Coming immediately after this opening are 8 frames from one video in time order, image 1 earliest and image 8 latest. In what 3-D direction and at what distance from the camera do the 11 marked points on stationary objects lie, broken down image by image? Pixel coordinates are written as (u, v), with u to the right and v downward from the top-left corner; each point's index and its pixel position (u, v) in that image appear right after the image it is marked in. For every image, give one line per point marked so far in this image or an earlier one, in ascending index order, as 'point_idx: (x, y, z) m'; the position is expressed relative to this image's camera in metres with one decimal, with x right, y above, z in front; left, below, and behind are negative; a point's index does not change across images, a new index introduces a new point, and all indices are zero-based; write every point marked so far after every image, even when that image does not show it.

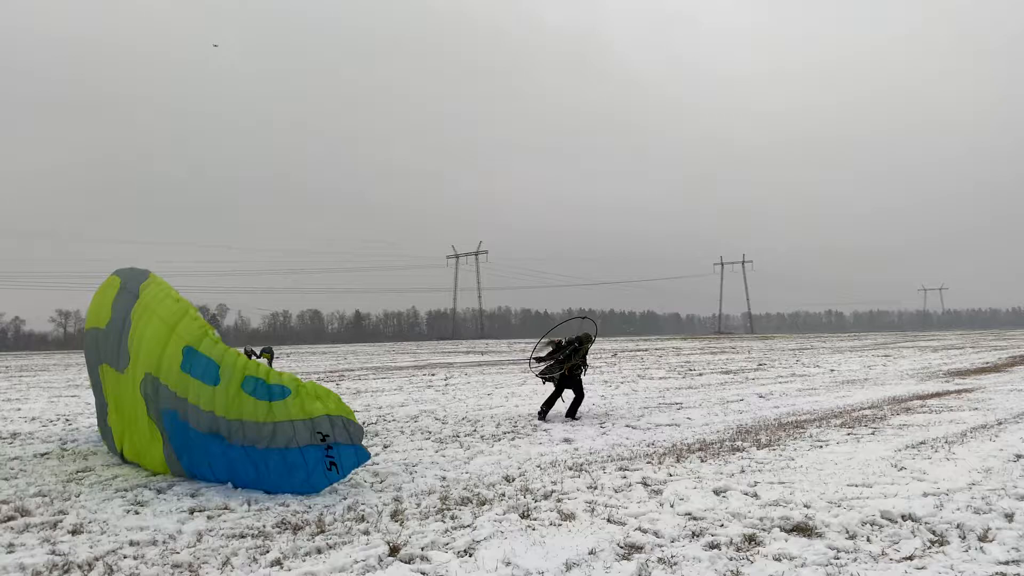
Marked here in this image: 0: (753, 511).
0: (+3.3, -3.0, +7.7) m
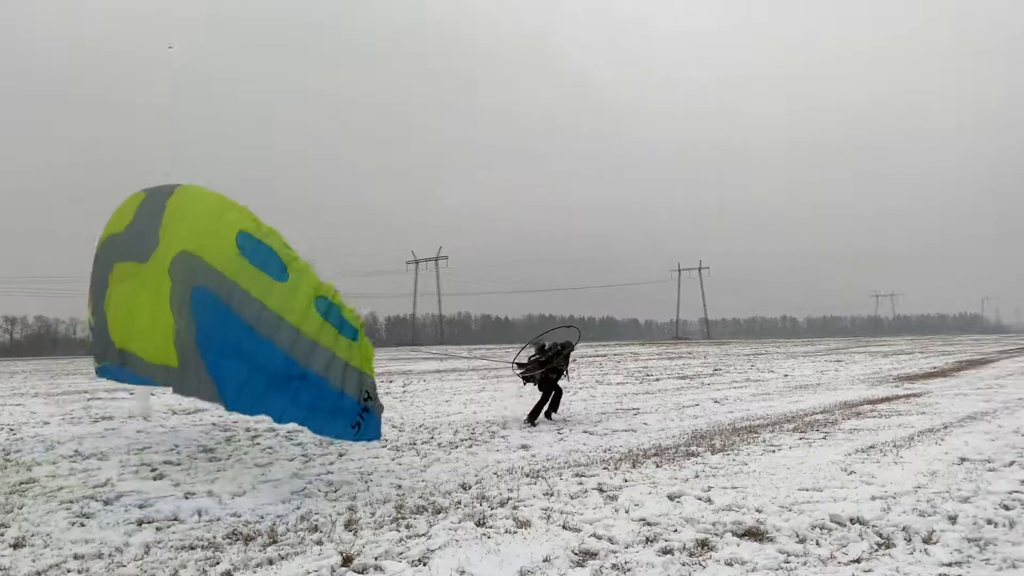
0: (+2.7, -3.1, +7.8) m
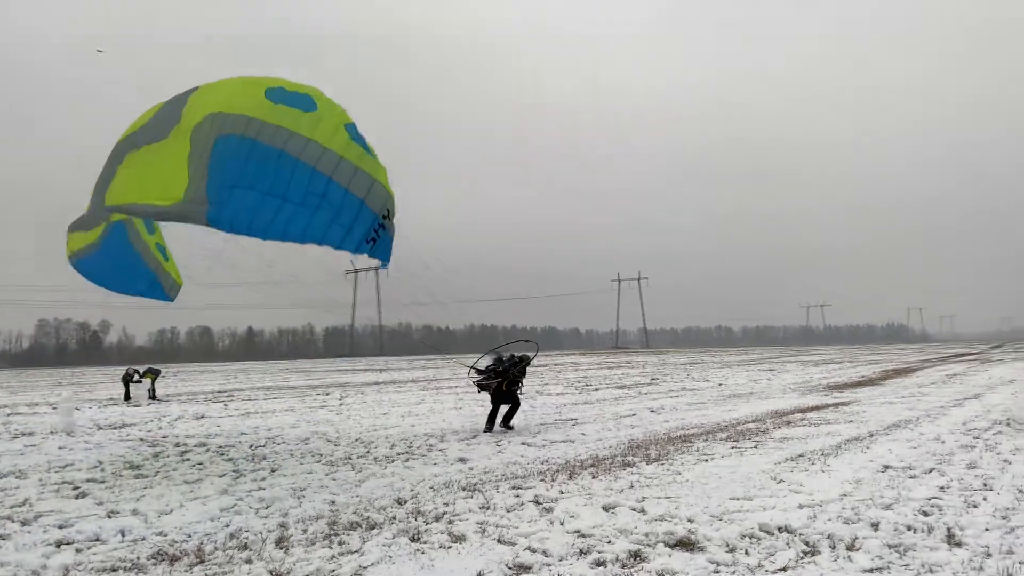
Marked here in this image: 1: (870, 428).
0: (+1.8, -3.2, +7.7) m
1: (+5.5, -2.2, +8.9) m
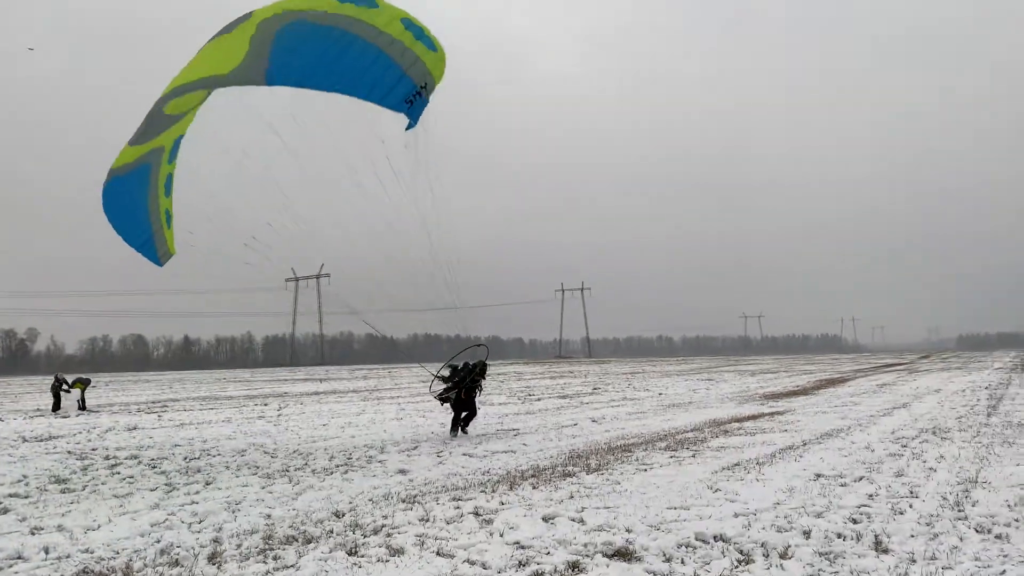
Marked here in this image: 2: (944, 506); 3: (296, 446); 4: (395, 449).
0: (+0.9, -3.4, +7.7) m
1: (+4.6, -2.3, +9.0) m
2: (+5.6, -2.8, +7.4) m
3: (-3.9, -2.8, +10.1) m
4: (-2.0, -2.7, +9.6) m
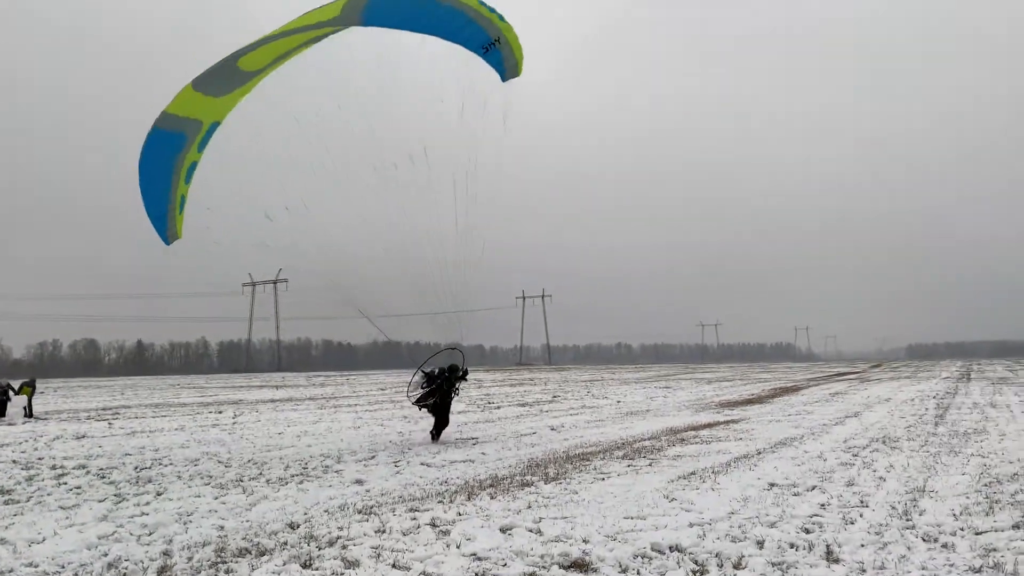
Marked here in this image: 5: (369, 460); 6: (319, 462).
0: (+0.3, -3.5, +7.7) m
1: (+4.0, -2.5, +9.1) m
2: (+5.0, -3.0, +7.5) m
3: (-4.5, -2.9, +9.9) m
4: (-2.7, -2.8, +9.5) m
5: (-2.4, -2.8, +9.4) m
6: (-3.2, -2.9, +9.5) m
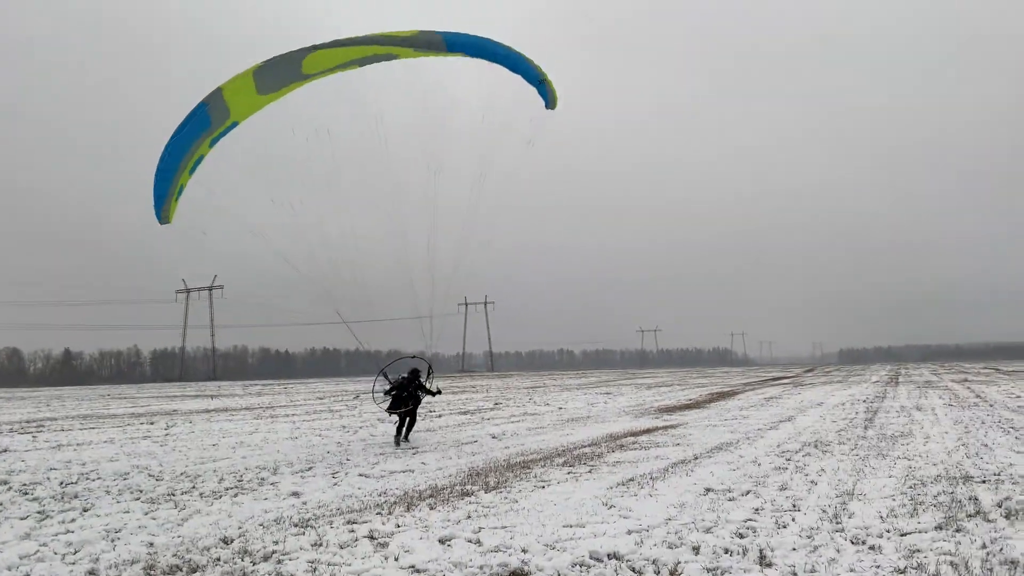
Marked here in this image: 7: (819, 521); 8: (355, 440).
0: (-0.5, -3.6, +7.6) m
1: (+3.1, -2.6, +9.2) m
2: (+4.1, -3.1, +7.6) m
3: (-5.5, -3.0, +9.6) m
4: (-3.6, -2.9, +9.2) m
5: (-3.3, -2.9, +9.2) m
6: (-4.2, -3.0, +9.3) m
7: (+4.1, -3.1, +7.6) m
8: (-3.2, -3.0, +11.1) m
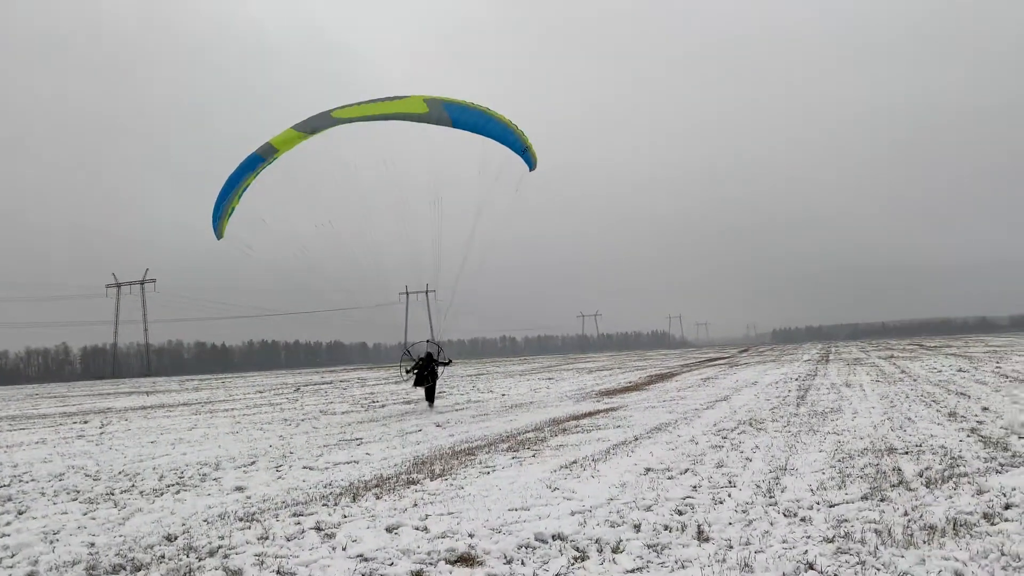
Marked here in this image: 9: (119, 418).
0: (-1.3, -3.5, +7.6) m
1: (+2.2, -2.3, +9.4) m
2: (+3.4, -2.8, +7.9) m
3: (-6.3, -2.9, +9.3) m
4: (-4.4, -2.8, +9.1) m
5: (-4.1, -2.8, +9.1) m
6: (-5.0, -2.9, +9.1) m
7: (+3.3, -2.9, +7.8) m
8: (-4.1, -2.8, +11.0) m
9: (-8.5, -2.8, +13.4) m
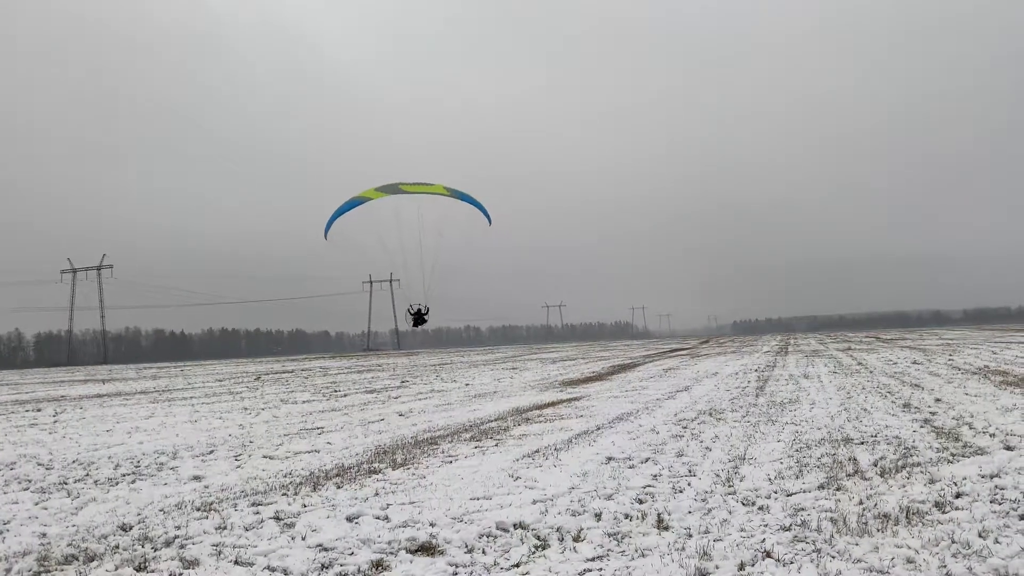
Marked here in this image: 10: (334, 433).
0: (-1.8, -3.3, +7.6) m
1: (+1.6, -2.1, +9.4) m
2: (+2.9, -2.7, +7.9) m
3: (-6.9, -2.7, +9.1) m
4: (-5.0, -2.6, +9.0) m
5: (-4.7, -2.6, +8.9) m
6: (-5.5, -2.7, +9.0) m
7: (+2.8, -2.7, +7.9) m
8: (-4.7, -2.6, +10.9) m
9: (-9.2, -2.5, +13.1) m
10: (-3.0, -2.6, +10.1) m
